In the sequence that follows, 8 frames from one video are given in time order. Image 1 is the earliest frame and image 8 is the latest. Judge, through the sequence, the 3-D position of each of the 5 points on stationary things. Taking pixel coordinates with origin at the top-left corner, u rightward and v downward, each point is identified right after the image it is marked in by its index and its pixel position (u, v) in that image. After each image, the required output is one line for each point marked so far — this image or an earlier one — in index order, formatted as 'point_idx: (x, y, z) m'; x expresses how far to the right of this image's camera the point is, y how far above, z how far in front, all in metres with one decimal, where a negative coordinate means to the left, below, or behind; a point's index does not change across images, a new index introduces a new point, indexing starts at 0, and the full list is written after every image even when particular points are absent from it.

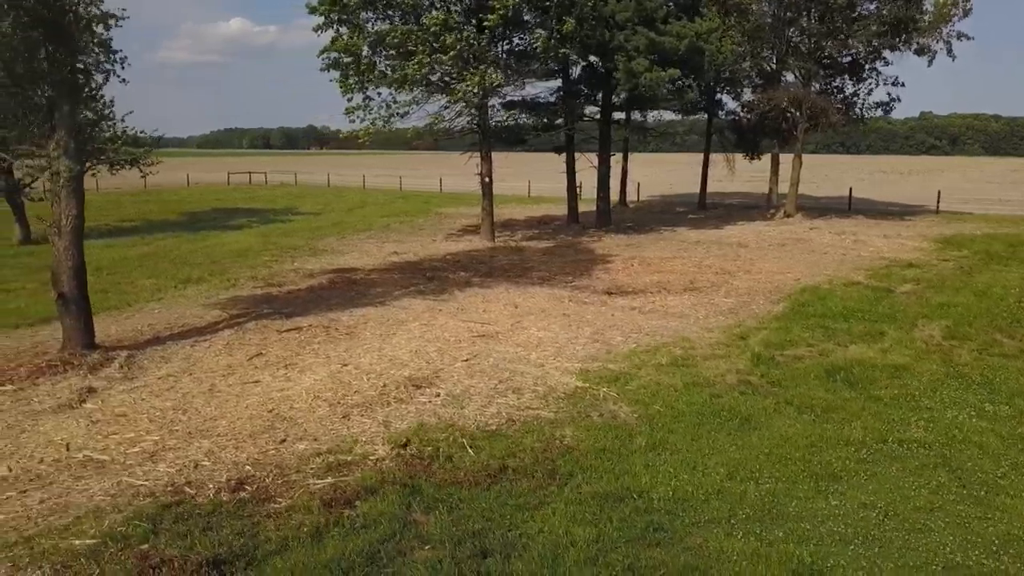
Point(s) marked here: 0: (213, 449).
0: (-2.4, -1.3, +6.4) m
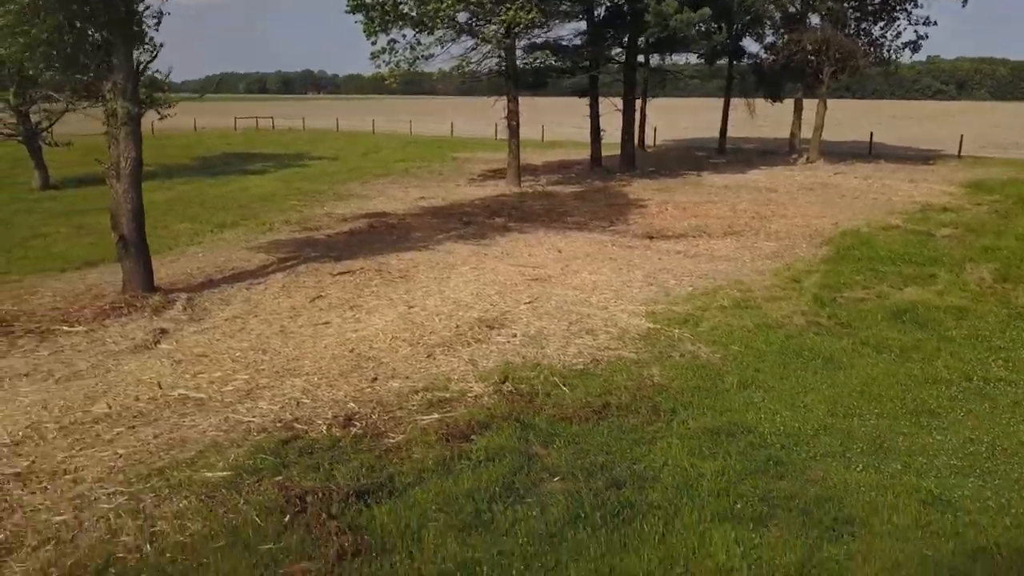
0: (-1.7, -0.8, +6.5) m
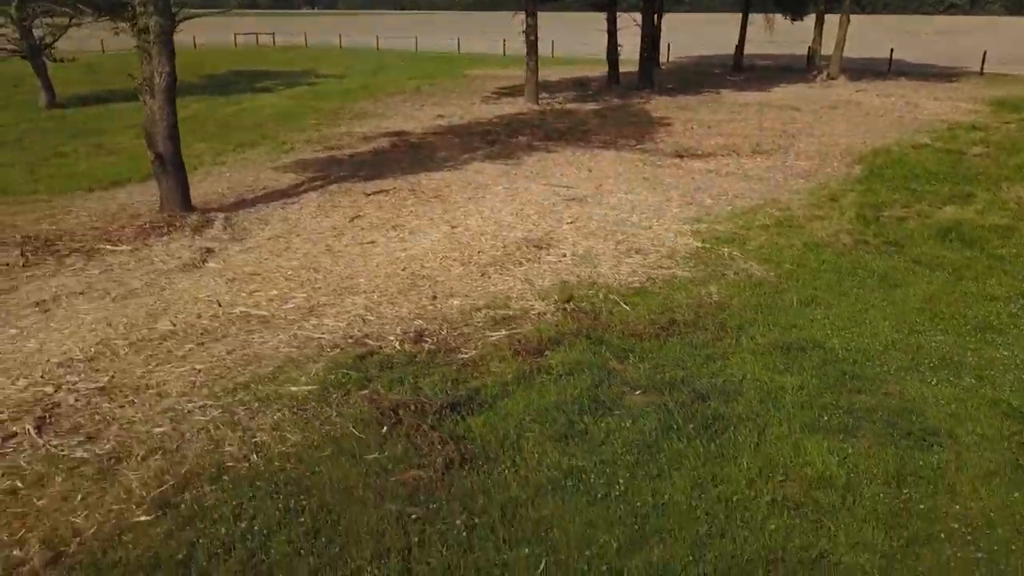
0: (-1.2, -0.1, +6.6) m
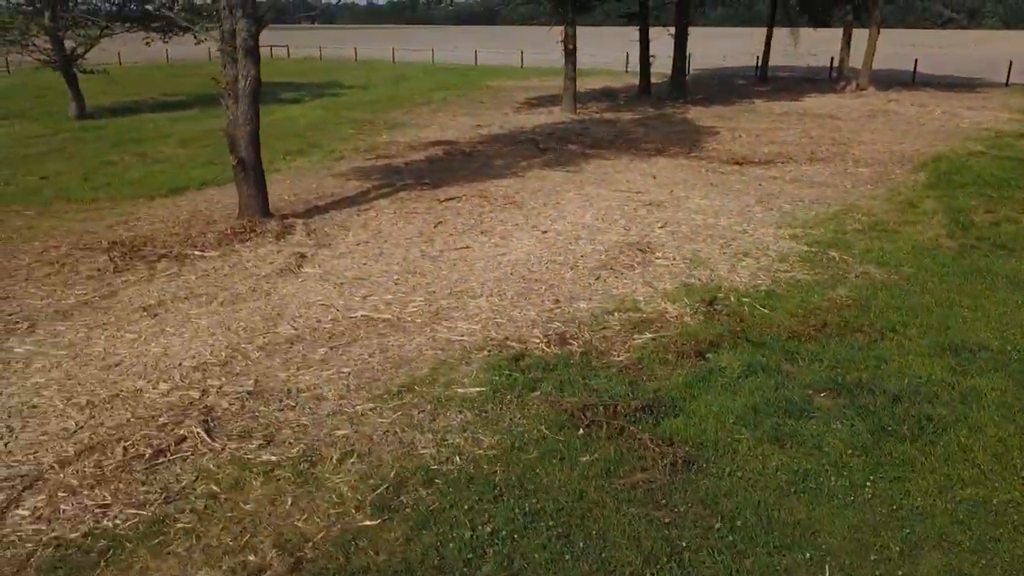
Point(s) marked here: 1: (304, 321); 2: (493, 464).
0: (-0.2, -0.2, +6.4) m
1: (-1.7, -0.3, +6.5) m
2: (-0.1, -0.8, +3.8) m
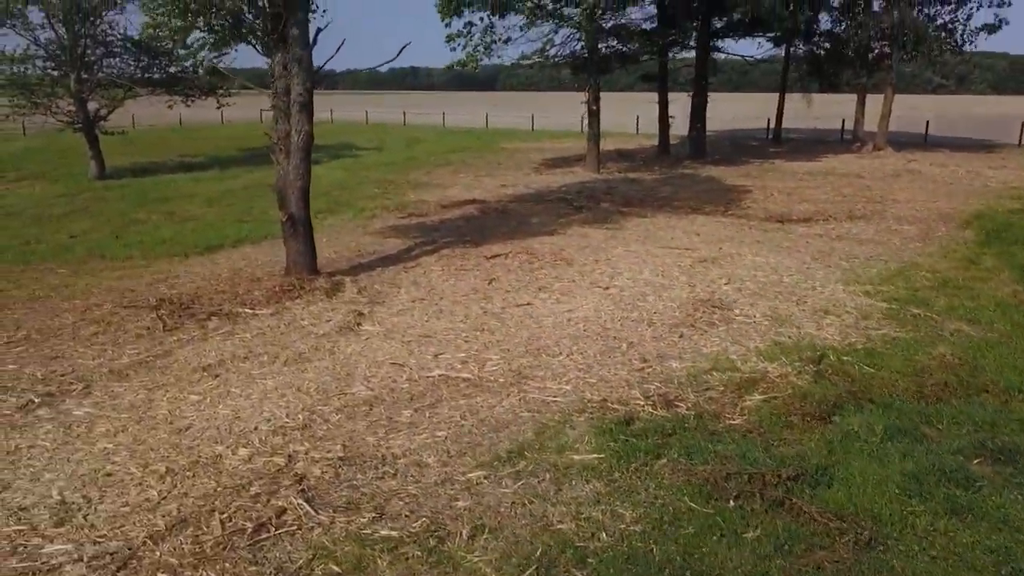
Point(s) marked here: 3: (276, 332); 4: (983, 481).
0: (+0.5, -0.6, +6.1) m
1: (-1.0, -0.7, +6.1) m
2: (+0.6, -1.1, +3.4) m
3: (-2.3, -0.4, +7.6) m
4: (+2.3, -0.9, +3.8) m
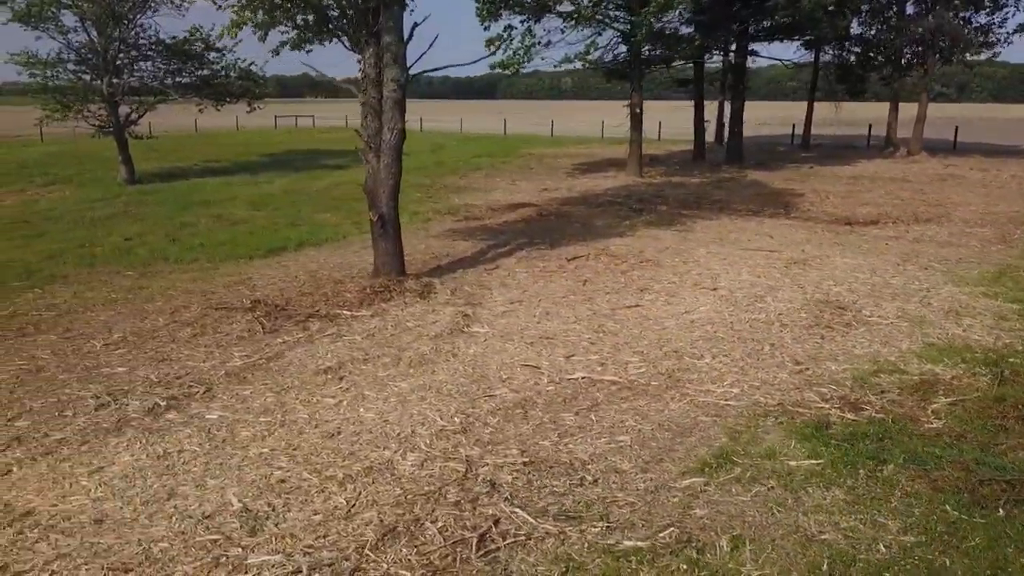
0: (+1.6, -0.6, +5.8) m
1: (+0.1, -0.7, +5.9) m
2: (+1.7, -1.0, +3.1) m
3: (-1.2, -0.4, +7.4) m
4: (+3.3, -0.9, +3.6) m
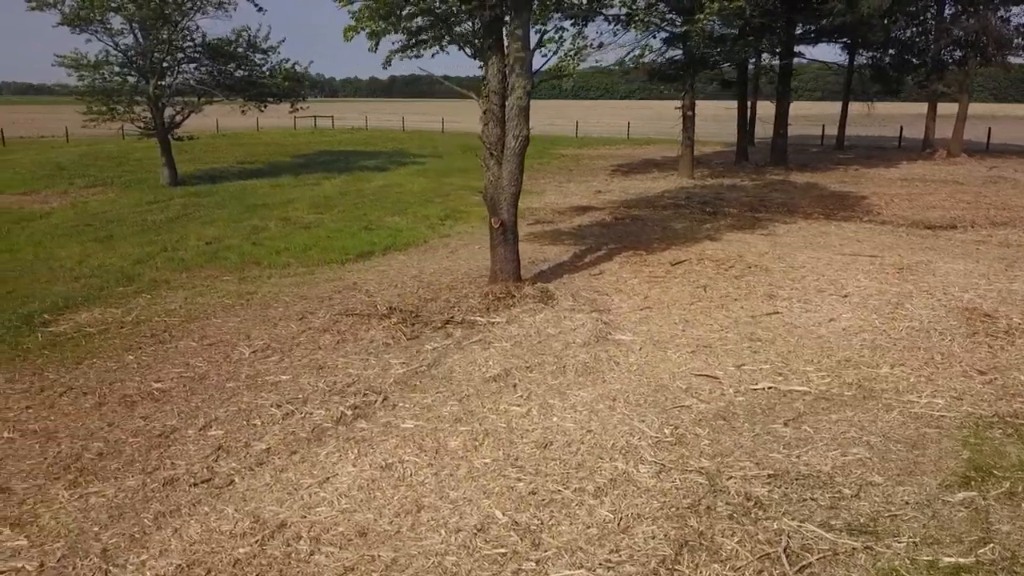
0: (+3.0, -0.7, +5.8) m
1: (+1.4, -0.8, +5.9) m
2: (+3.0, -1.1, +3.1) m
3: (+0.2, -0.5, +7.4) m
4: (+4.7, -1.0, +3.6) m
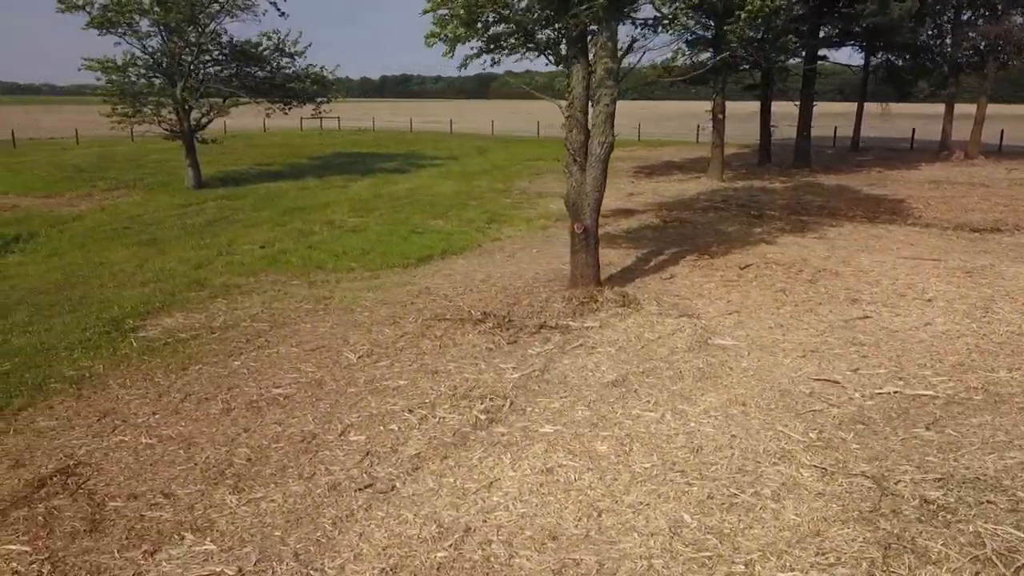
0: (+4.0, -0.7, +6.0) m
1: (+2.4, -0.8, +6.0) m
2: (+4.0, -1.2, +3.3) m
3: (+1.2, -0.6, +7.5) m
4: (+5.7, -1.0, +3.7) m
